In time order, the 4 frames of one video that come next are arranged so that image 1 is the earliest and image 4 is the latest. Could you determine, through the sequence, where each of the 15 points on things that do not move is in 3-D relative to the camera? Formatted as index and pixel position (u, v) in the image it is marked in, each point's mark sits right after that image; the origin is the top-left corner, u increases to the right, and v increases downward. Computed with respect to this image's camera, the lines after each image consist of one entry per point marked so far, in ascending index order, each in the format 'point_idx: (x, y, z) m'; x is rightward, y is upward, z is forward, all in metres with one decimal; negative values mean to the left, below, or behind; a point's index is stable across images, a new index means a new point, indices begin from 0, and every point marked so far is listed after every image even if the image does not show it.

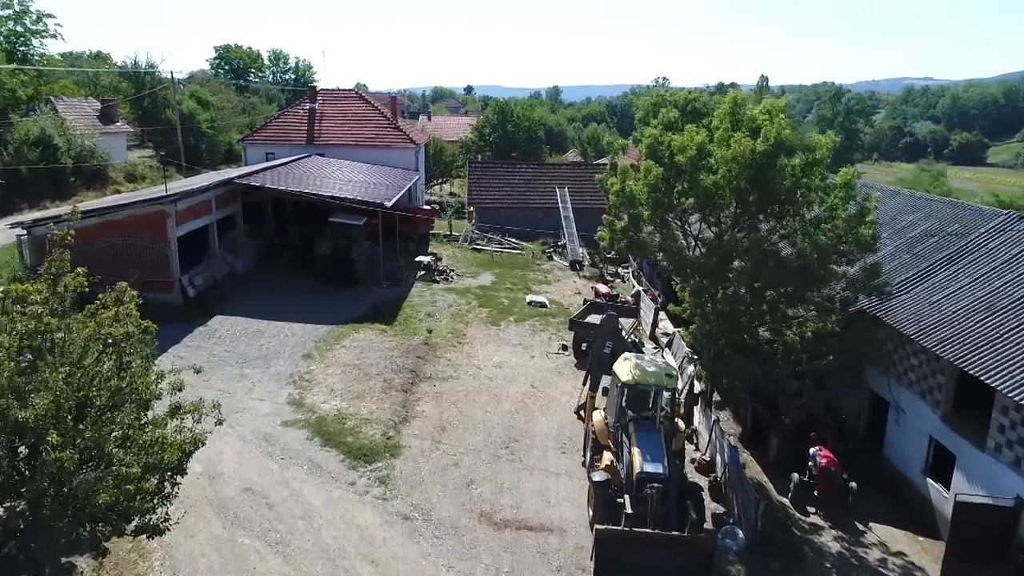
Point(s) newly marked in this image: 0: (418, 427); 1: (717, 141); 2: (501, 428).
0: (-1.4, -2.1, +14.0) m
1: (+2.7, +1.9, +12.0) m
2: (-0.2, -2.2, +14.3) m
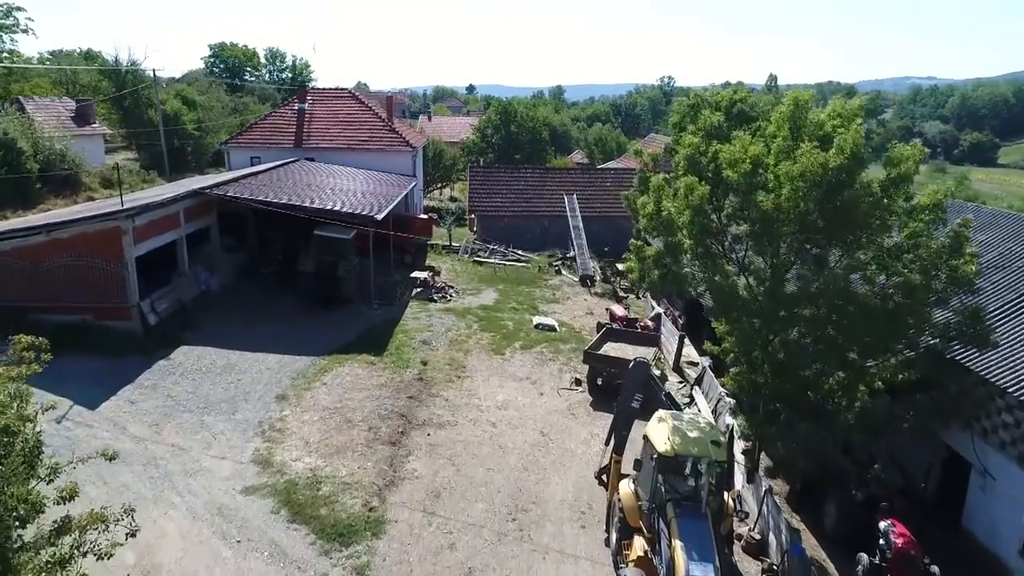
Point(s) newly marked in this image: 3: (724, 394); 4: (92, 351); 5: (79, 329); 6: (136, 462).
0: (-1.3, -2.6, +11.7) m
1: (+2.8, +1.4, +9.7) m
2: (-0.1, -2.7, +12.0) m
3: (+3.3, -1.6, +14.2) m
4: (-7.0, -1.1, +15.4) m
5: (-7.5, -0.7, +15.9) m
6: (-4.8, -2.2, +11.7) m
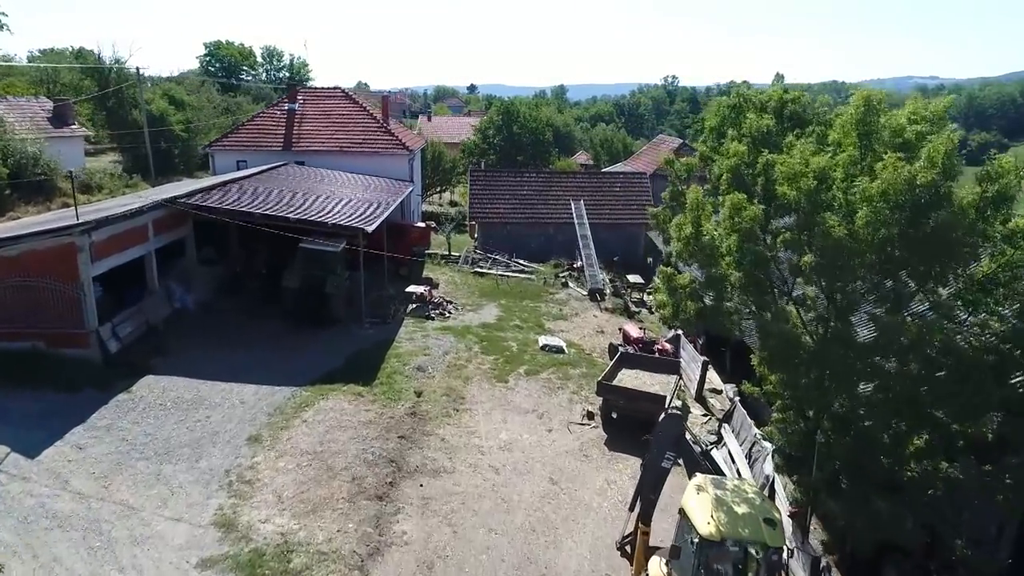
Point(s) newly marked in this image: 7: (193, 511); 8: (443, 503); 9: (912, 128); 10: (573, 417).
0: (-1.3, -3.0, +9.9) m
1: (+2.8, +1.0, +7.9) m
2: (0.0, -3.0, +10.2) m
3: (+3.3, -2.0, +12.4) m
4: (-7.0, -1.4, +13.7) m
5: (-7.4, -1.1, +14.1) m
6: (-4.7, -2.6, +9.9) m
7: (-3.7, -2.6, +10.6) m
8: (-0.9, -2.7, +11.5) m
9: (+3.4, +1.4, +7.8) m
10: (+1.0, -2.1, +15.1) m
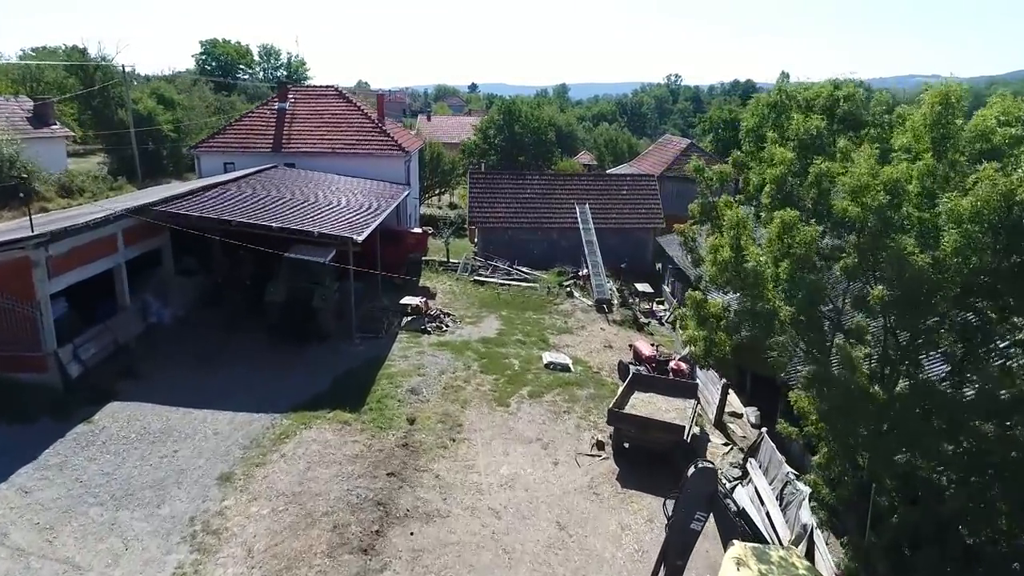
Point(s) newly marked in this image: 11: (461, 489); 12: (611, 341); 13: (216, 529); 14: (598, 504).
0: (-1.2, -3.2, +8.5) m
1: (+2.9, +0.8, +6.5) m
2: (0.0, -3.3, +8.8) m
3: (+3.4, -2.2, +11.0) m
4: (-6.9, -1.7, +12.3) m
5: (-7.4, -1.3, +12.8) m
6: (-4.7, -2.8, +8.5) m
7: (-3.7, -2.8, +9.3) m
8: (-0.8, -2.9, +10.1) m
9: (+3.4, +1.1, +6.4) m
10: (+1.0, -2.4, +13.7) m
11: (-0.7, -2.6, +11.9) m
12: (+2.1, -1.1, +19.6) m
13: (-3.3, -2.7, +10.2) m
14: (+1.1, -2.8, +11.9) m
